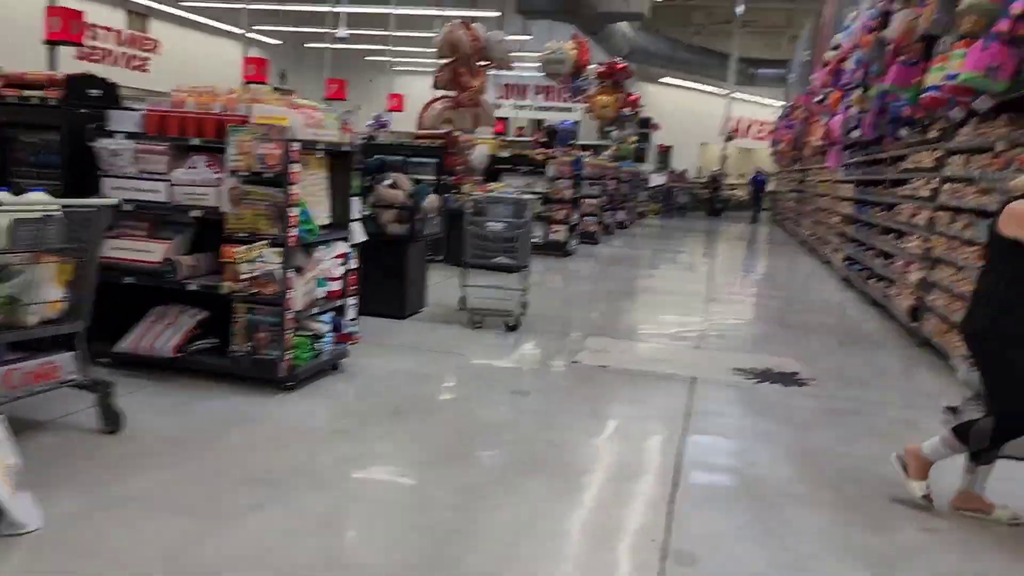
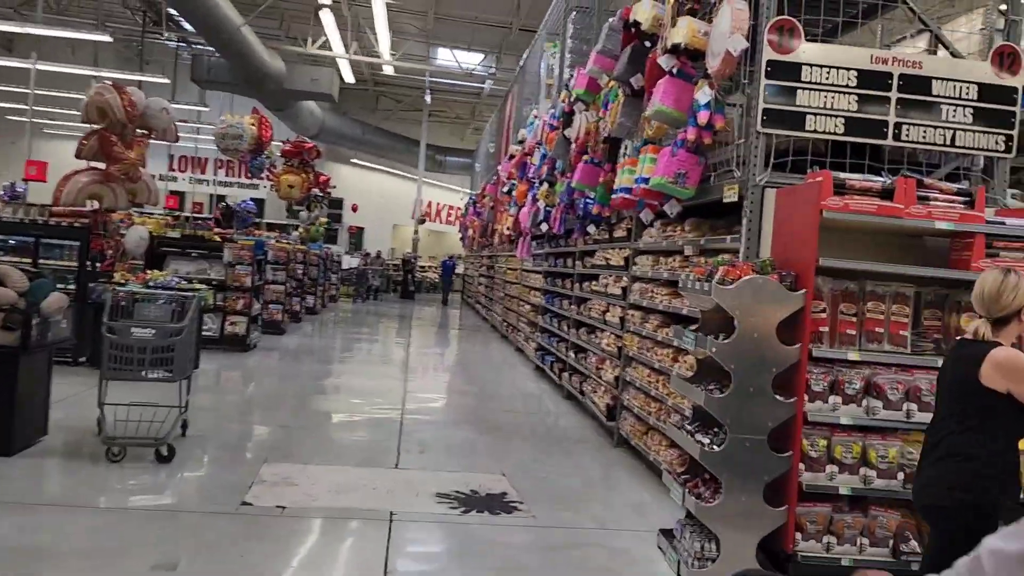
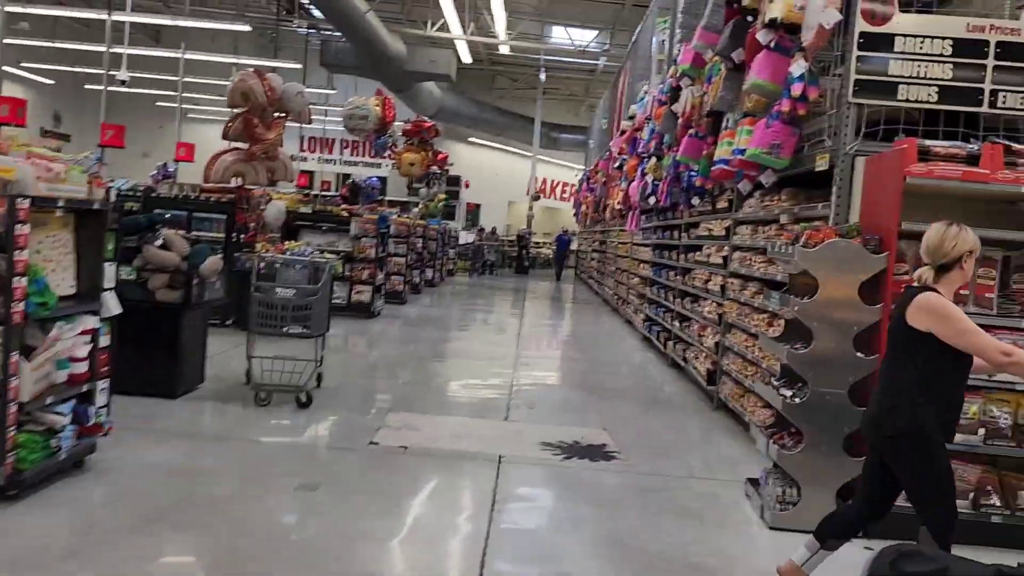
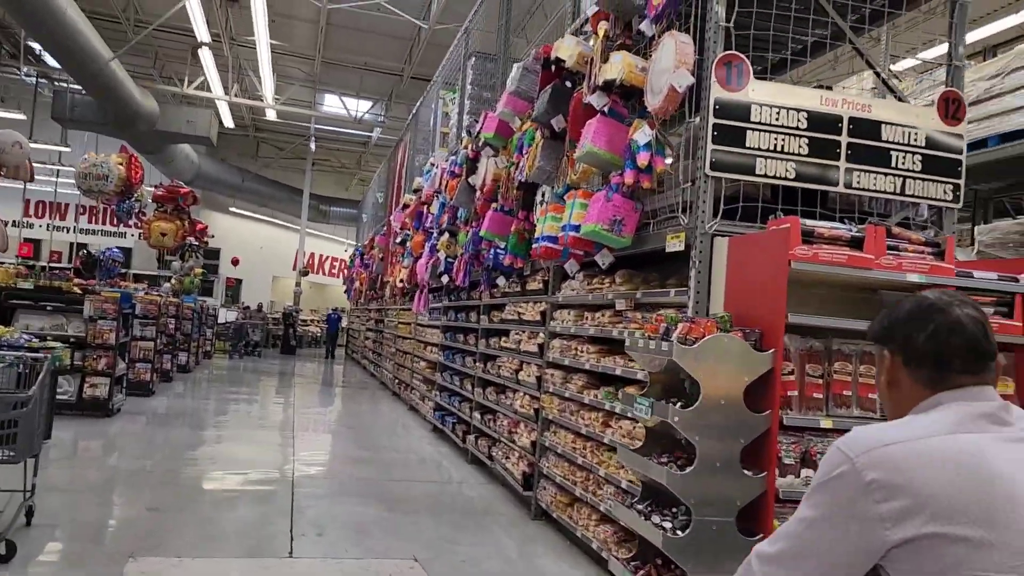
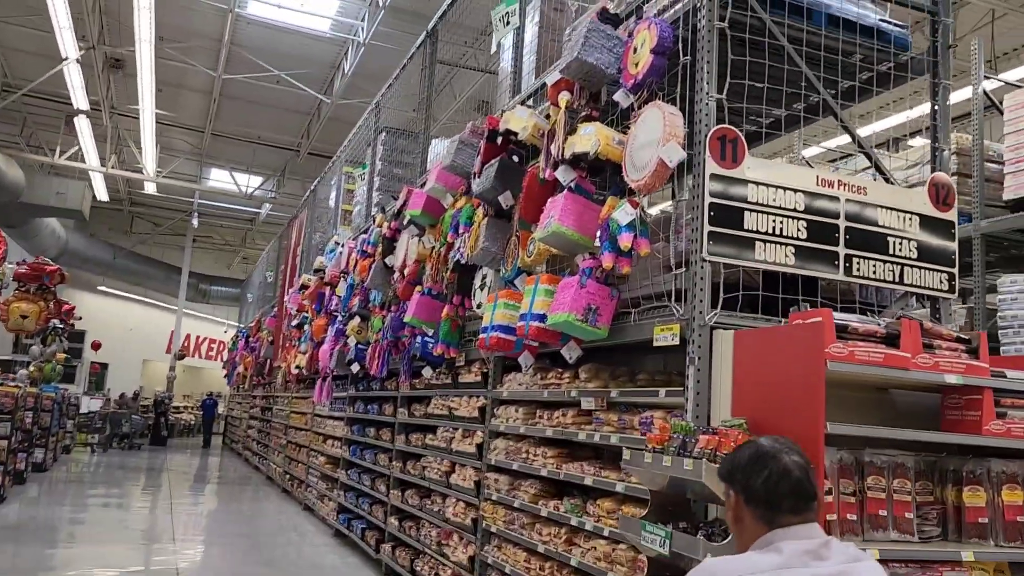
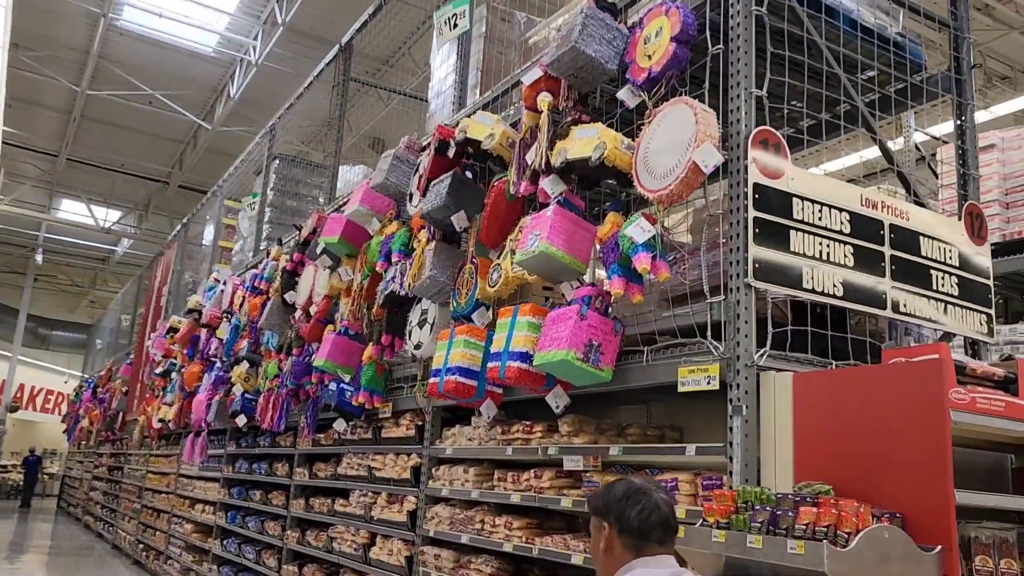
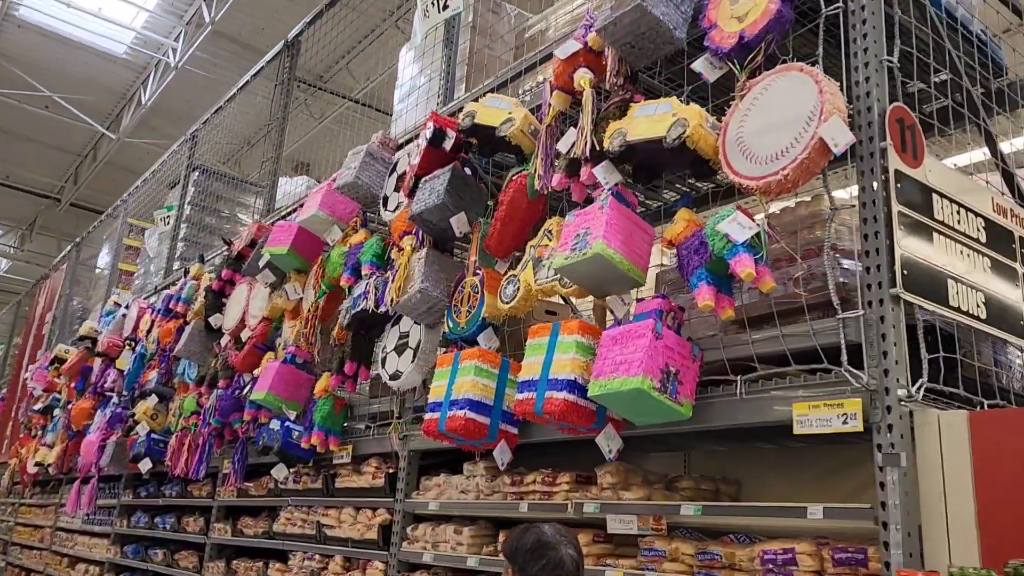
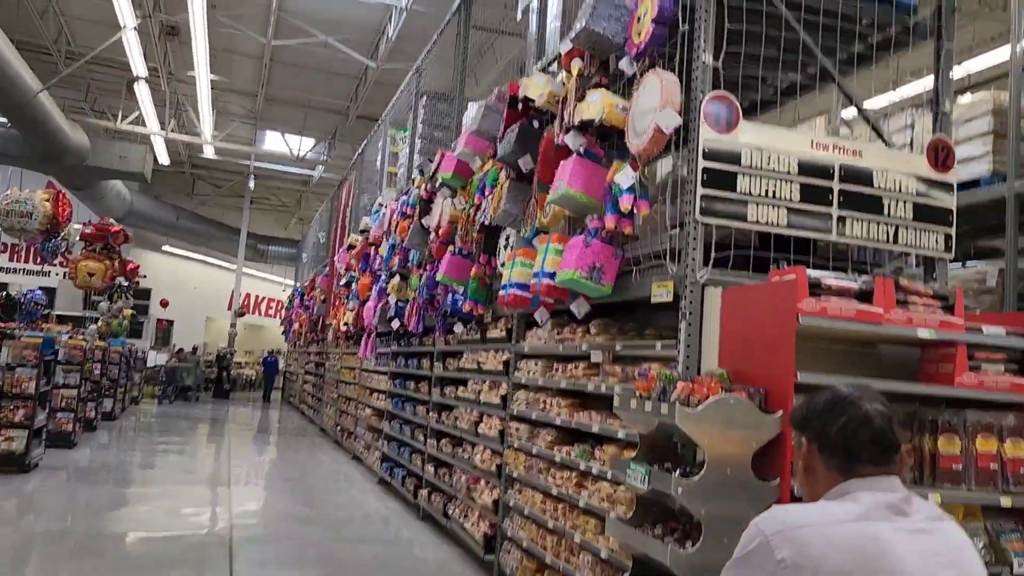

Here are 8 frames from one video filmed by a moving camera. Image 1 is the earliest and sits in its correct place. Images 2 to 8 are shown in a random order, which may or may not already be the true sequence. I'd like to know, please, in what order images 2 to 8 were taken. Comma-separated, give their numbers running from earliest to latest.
3, 2, 4, 8, 5, 6, 7
